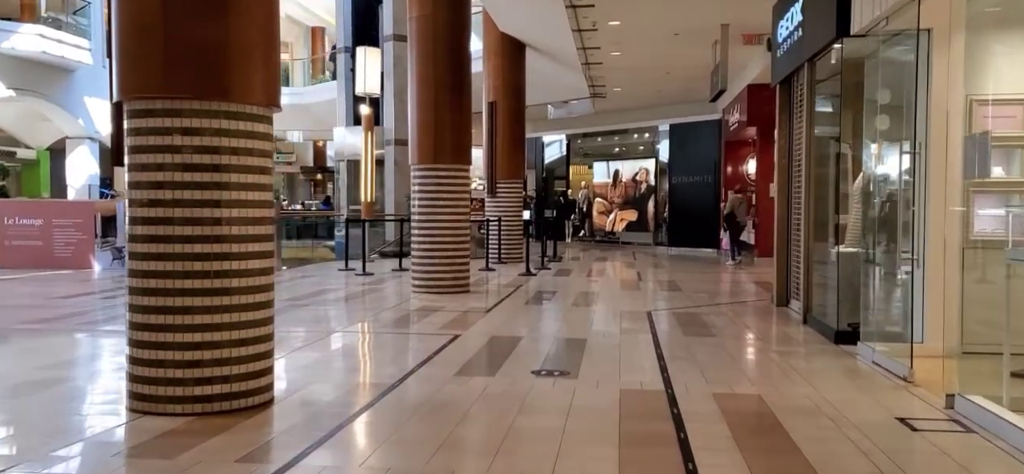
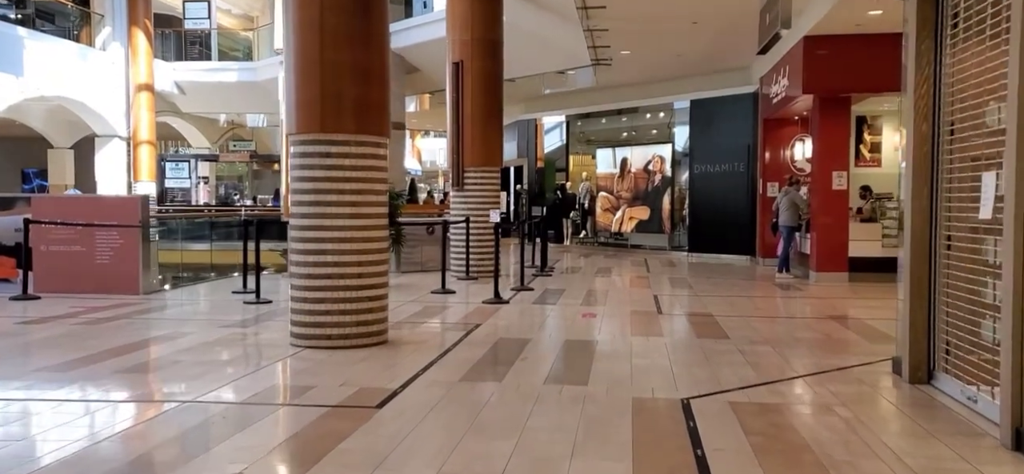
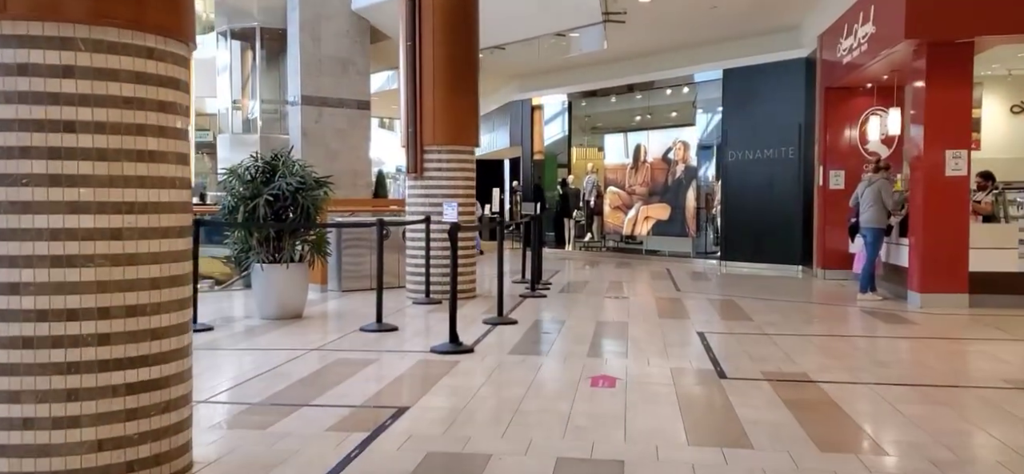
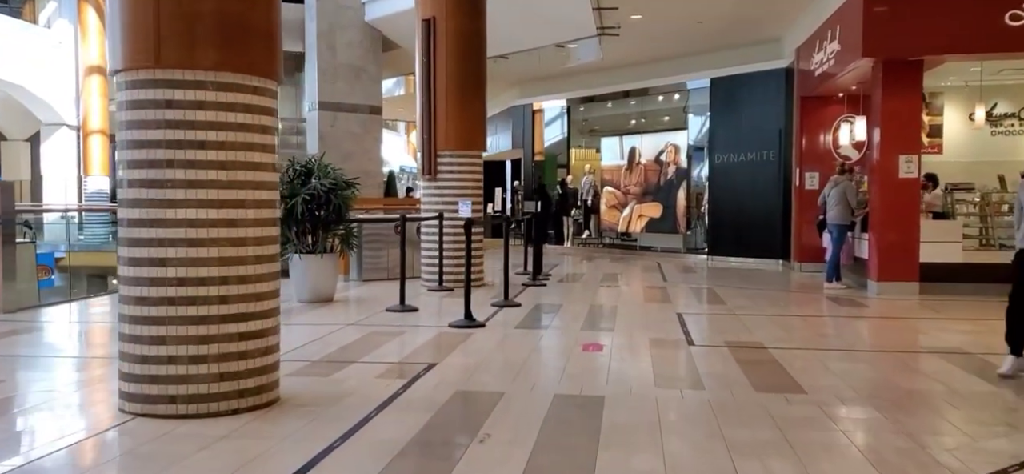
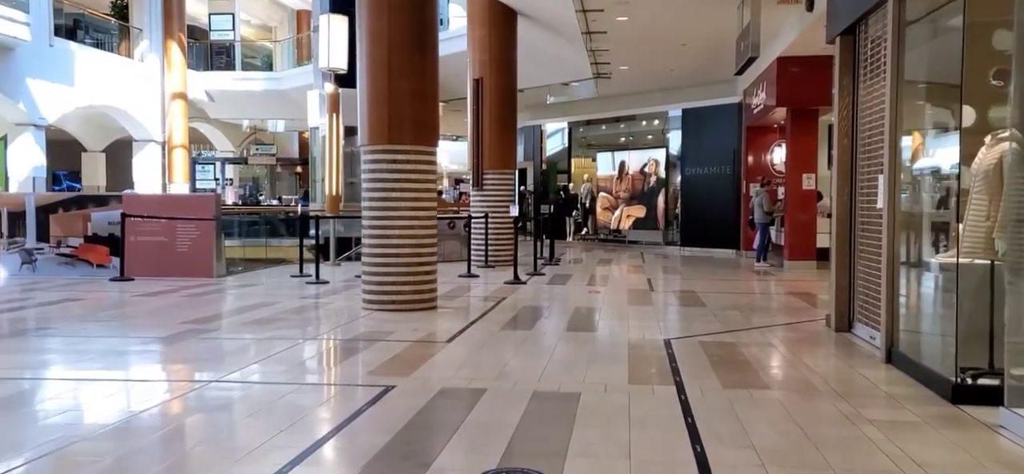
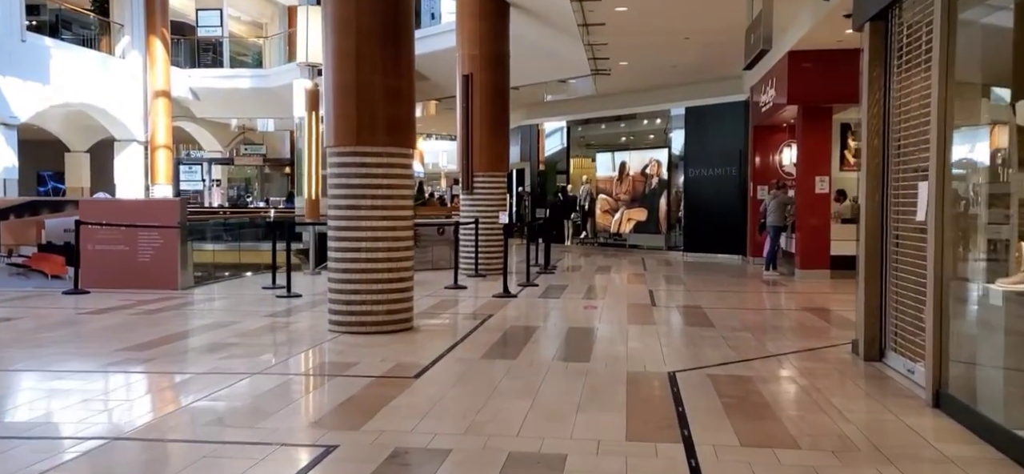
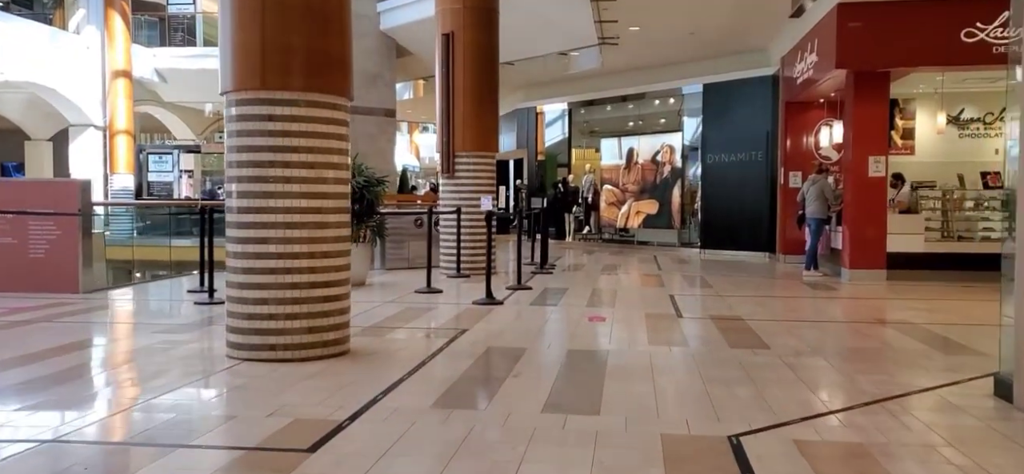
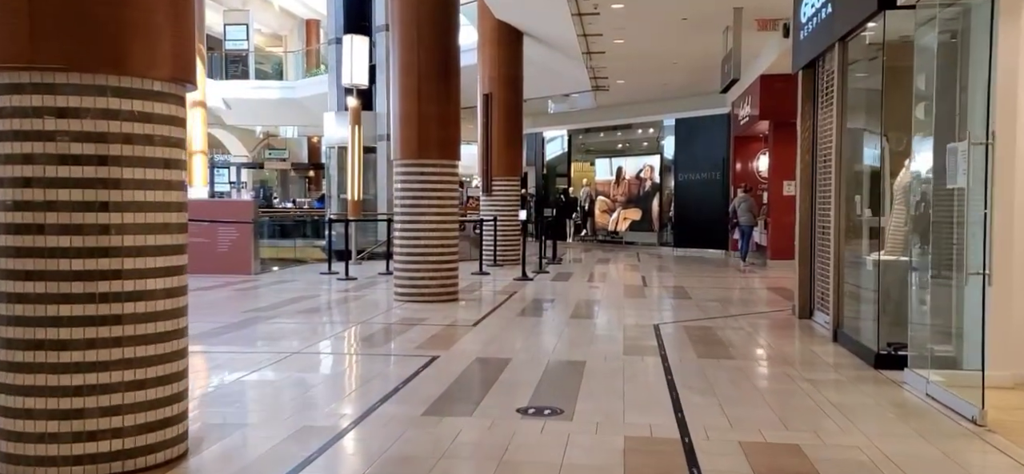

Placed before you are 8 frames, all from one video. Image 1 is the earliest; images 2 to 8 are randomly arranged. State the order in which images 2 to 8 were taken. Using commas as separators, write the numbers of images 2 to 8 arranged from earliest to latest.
8, 5, 6, 2, 7, 4, 3
